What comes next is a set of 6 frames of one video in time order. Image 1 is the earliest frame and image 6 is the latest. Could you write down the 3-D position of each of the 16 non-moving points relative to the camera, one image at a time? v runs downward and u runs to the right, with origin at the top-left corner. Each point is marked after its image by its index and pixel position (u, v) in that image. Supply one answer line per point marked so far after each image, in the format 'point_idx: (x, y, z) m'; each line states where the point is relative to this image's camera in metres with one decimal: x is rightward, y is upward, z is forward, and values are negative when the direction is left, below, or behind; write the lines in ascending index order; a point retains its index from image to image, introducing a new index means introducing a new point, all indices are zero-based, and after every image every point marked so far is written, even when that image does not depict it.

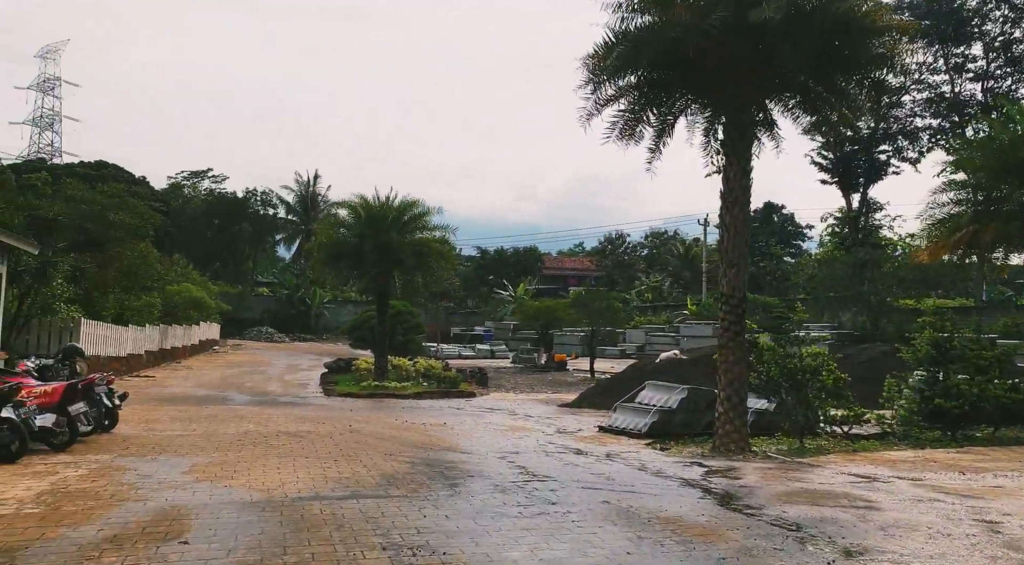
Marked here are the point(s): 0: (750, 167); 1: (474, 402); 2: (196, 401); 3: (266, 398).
0: (+3.2, +1.5, +10.8) m
1: (-0.9, -2.9, +19.7) m
2: (-7.0, -2.6, +18.1) m
3: (-5.8, -2.7, +19.3) m
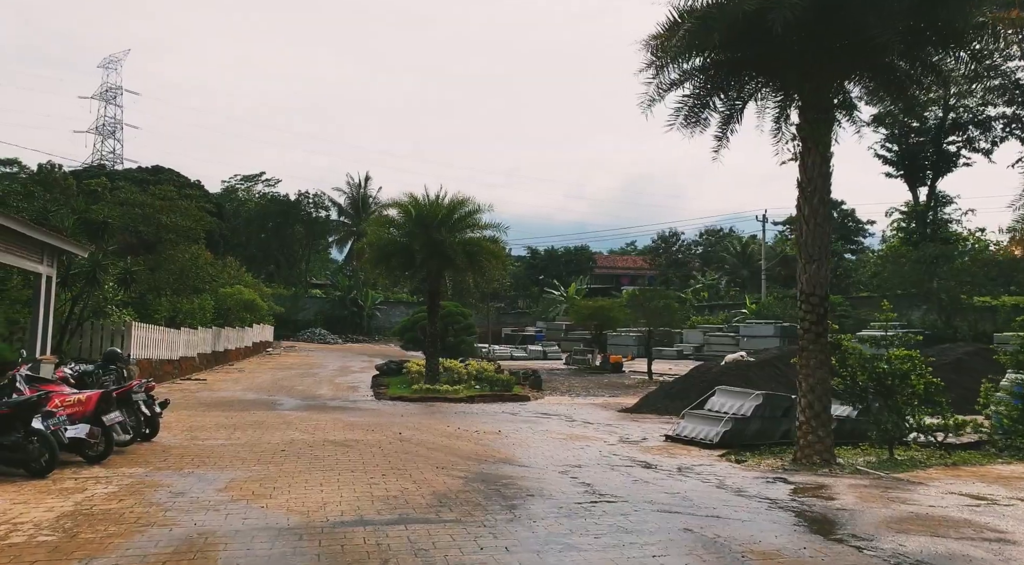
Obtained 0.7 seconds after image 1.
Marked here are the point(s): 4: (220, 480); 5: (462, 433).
0: (+3.9, +1.6, +9.8) m
1: (+0.4, -2.9, +19.0) m
2: (-5.8, -2.7, +17.8) m
3: (-4.5, -2.8, +18.9) m
4: (-2.8, -1.9, +7.7) m
5: (-0.8, -2.3, +12.2) m
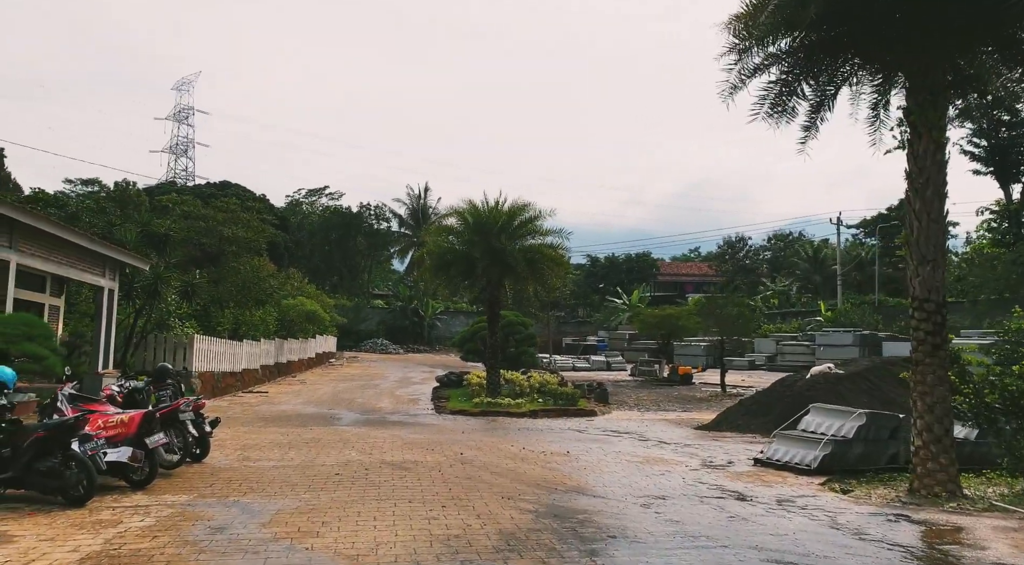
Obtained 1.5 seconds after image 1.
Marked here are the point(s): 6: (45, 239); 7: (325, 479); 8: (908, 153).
0: (+4.6, +1.5, +8.6) m
1: (+1.9, -3.1, +18.0) m
2: (-4.4, -2.9, +17.2) m
3: (-3.1, -3.0, +18.3) m
4: (-2.1, -2.0, +7.0) m
5: (+0.2, -2.4, +11.3) m
6: (-8.5, +0.8, +14.8) m
7: (-2.1, -2.2, +9.1) m
8: (+4.3, +1.4, +8.9) m
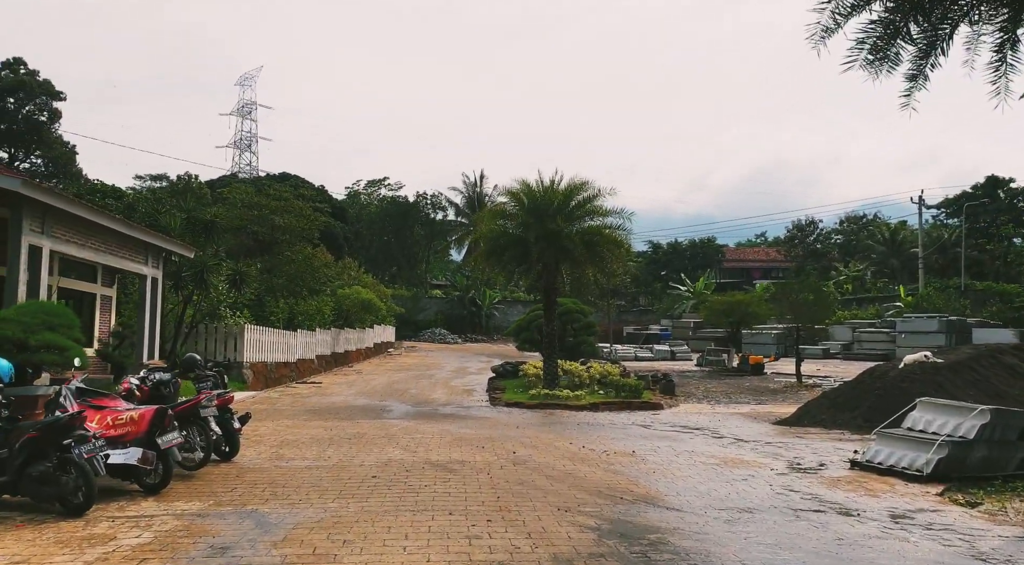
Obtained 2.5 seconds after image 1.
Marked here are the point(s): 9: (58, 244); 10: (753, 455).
0: (+5.1, +1.8, +7.1) m
1: (+3.1, -2.7, +16.7) m
2: (-3.2, -2.6, +16.4) m
3: (-1.8, -2.7, +17.3) m
4: (-1.7, -1.8, +6.0) m
5: (+0.9, -2.2, +10.2) m
6: (-7.5, +1.0, +14.2) m
7: (-1.5, -2.0, +8.1) m
8: (+4.8, +1.7, +7.4) m
9: (-7.4, +0.6, +13.4) m
10: (+3.1, -2.2, +10.5) m
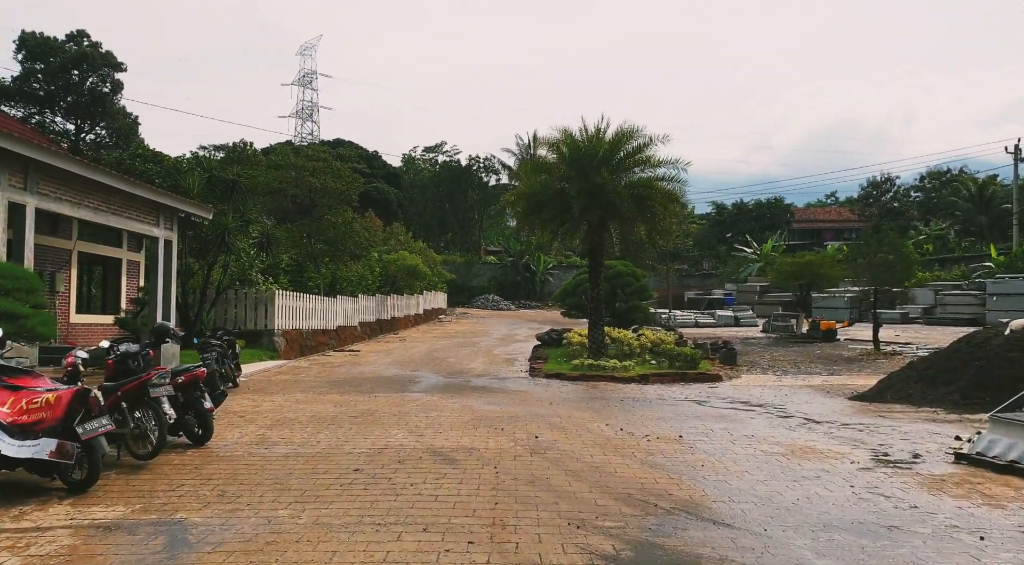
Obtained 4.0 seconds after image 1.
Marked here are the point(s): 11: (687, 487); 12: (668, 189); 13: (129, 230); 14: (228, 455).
0: (+5.0, +2.2, +5.0) m
1: (+3.8, -2.0, +14.9) m
2: (-2.5, -1.9, +15.0) m
3: (-1.0, -1.9, +15.9) m
4: (-1.8, -1.5, +4.5) m
5: (+1.2, -1.7, +8.5) m
6: (-7.0, +1.6, +13.0) m
7: (-1.4, -1.6, +6.6) m
8: (+4.8, +2.1, +5.3) m
9: (-7.0, +1.2, +12.2) m
10: (+3.4, -1.7, +8.7) m
11: (+1.3, -1.6, +6.4) m
12: (+3.5, +2.1, +17.9) m
13: (-6.9, +0.9, +14.8) m
14: (-2.7, -1.6, +7.6) m
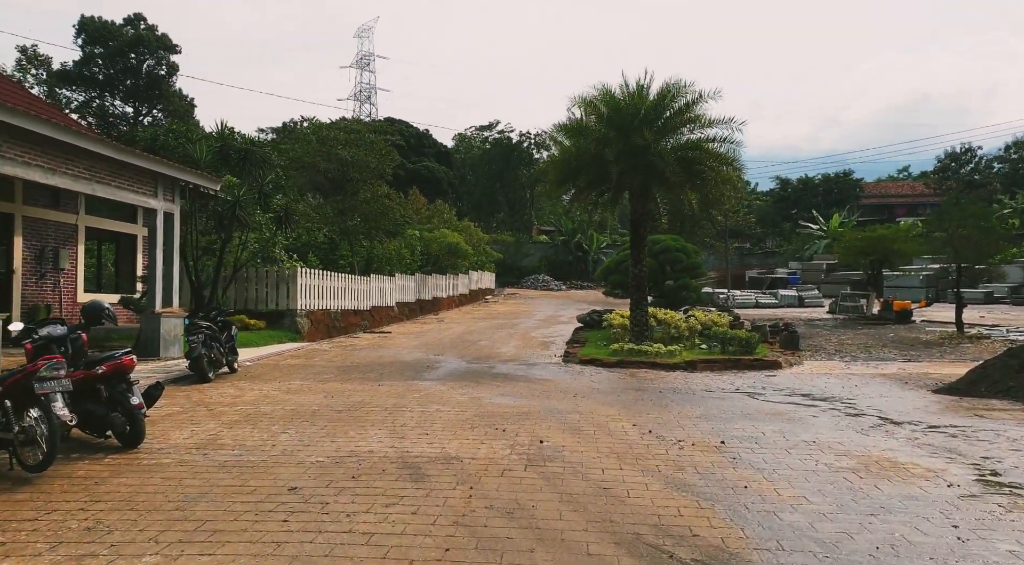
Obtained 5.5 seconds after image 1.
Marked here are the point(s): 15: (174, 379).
0: (+4.7, +2.4, +2.9) m
1: (+4.3, -1.5, +13.0) m
2: (-2.0, -1.5, +13.6) m
3: (-0.5, -1.5, +14.3) m
4: (-2.1, -1.3, +3.1) m
5: (+1.2, -1.4, +6.8) m
6: (-6.6, +2.0, +11.8) m
7: (-1.6, -1.4, +5.1) m
8: (+4.5, +2.3, +3.2) m
9: (-6.7, +1.5, +11.0) m
10: (+3.4, -1.4, +6.8) m
11: (+1.2, -1.3, +4.7) m
12: (+4.1, +2.6, +15.9) m
13: (-6.5, +1.3, +13.6) m
14: (-2.7, -1.4, +6.2) m
15: (-4.6, -1.3, +11.2) m
